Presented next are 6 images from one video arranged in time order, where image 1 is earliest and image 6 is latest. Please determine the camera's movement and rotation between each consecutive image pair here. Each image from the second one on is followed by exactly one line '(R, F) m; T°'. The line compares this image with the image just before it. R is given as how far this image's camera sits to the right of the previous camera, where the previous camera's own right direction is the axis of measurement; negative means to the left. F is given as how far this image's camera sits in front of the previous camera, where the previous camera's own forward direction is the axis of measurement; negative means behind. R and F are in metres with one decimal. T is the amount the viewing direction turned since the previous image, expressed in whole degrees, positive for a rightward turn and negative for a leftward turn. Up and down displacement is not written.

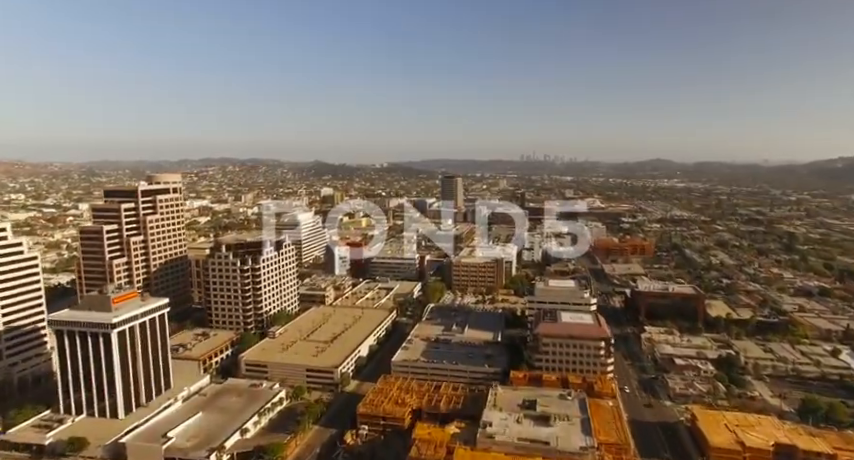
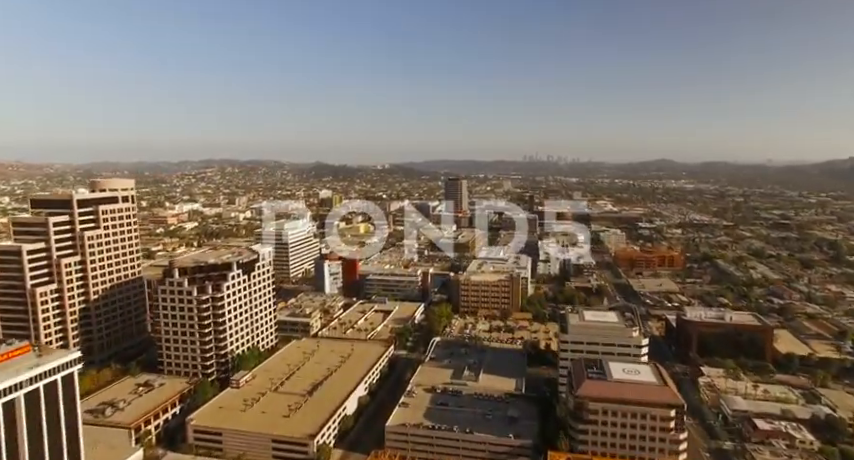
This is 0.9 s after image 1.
(-0.1, +4.4) m; 0°
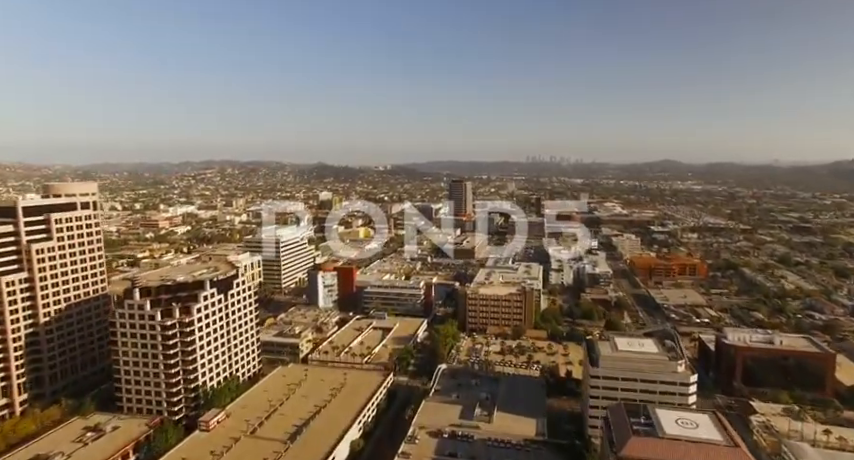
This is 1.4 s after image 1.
(-0.1, +2.6) m; 0°
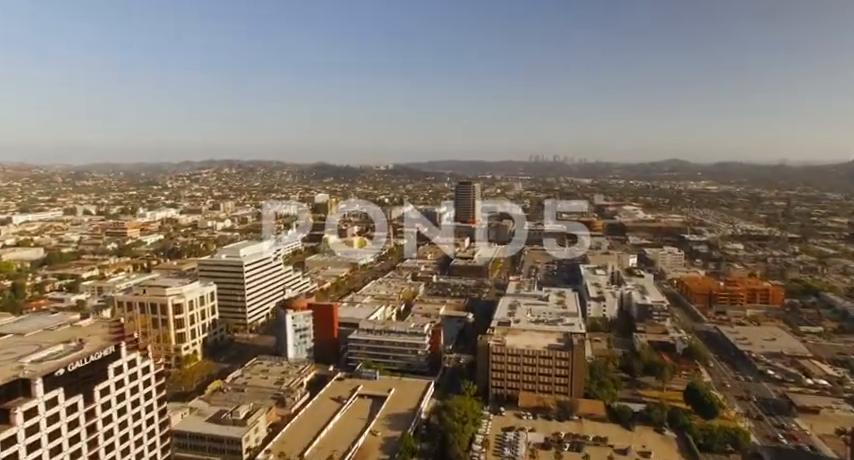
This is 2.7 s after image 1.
(-0.2, +7.1) m; 0°
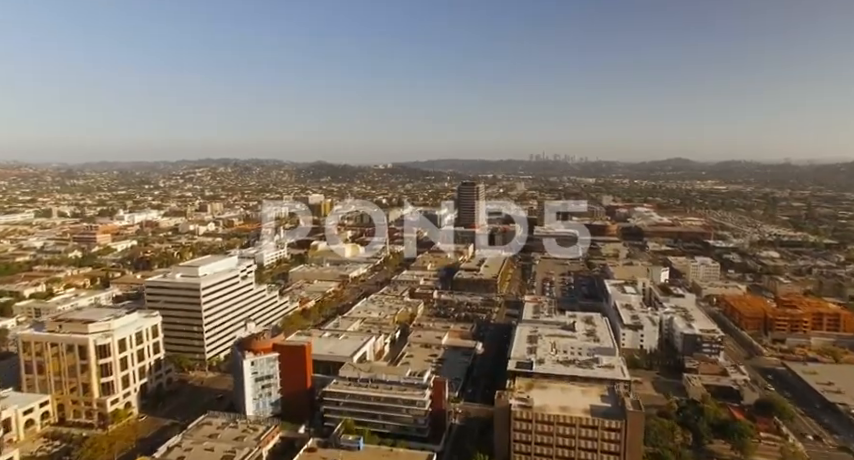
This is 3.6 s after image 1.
(0.0, +4.7) m; 0°
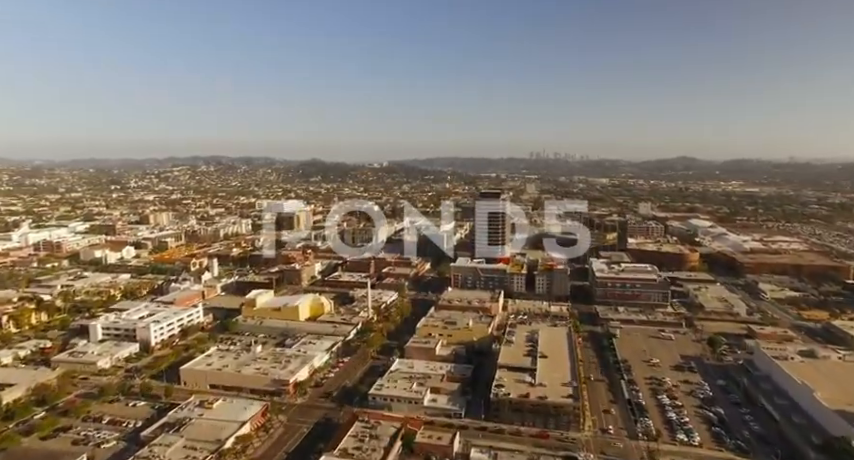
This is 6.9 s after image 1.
(-0.5, +16.8) m; 0°
